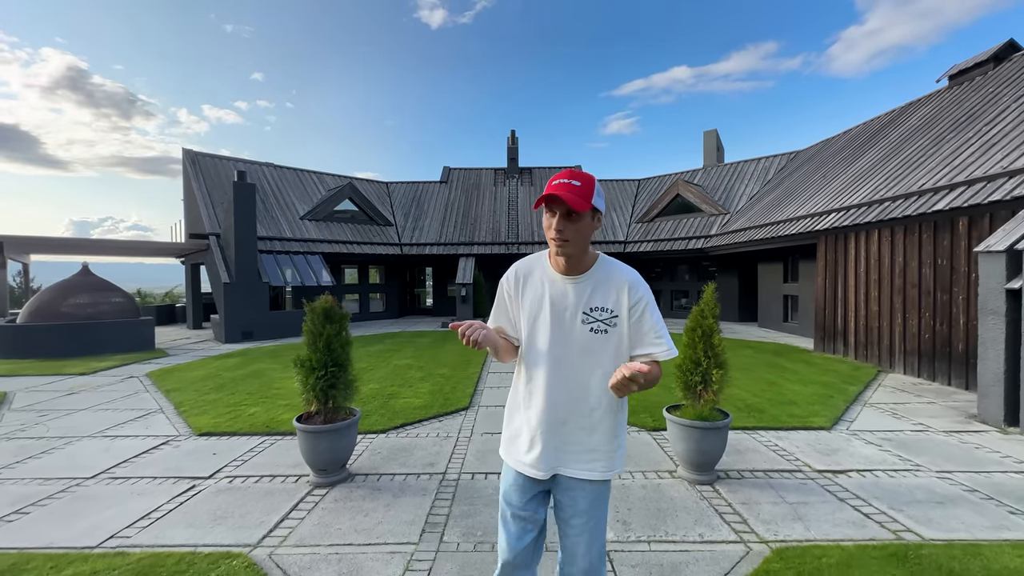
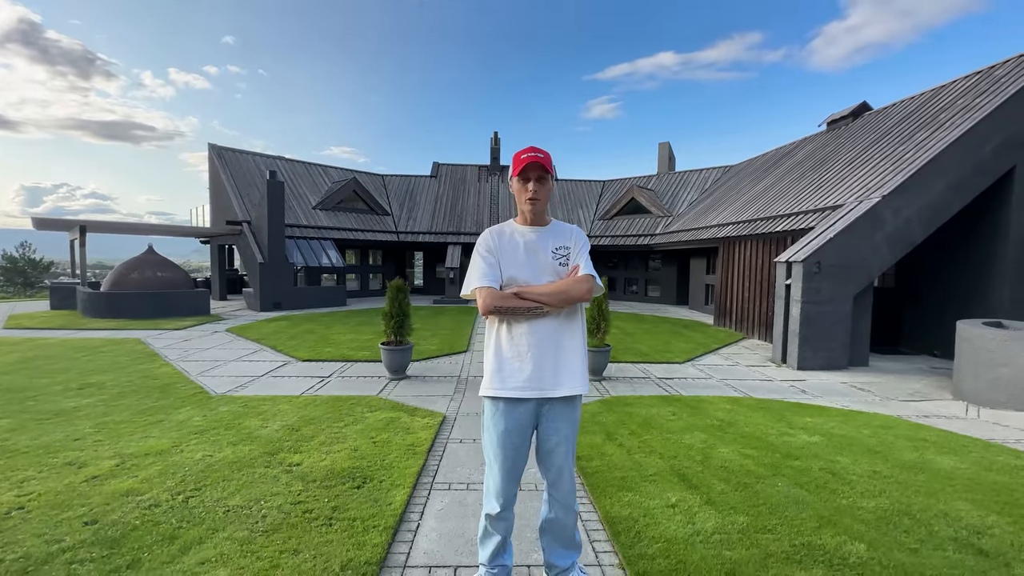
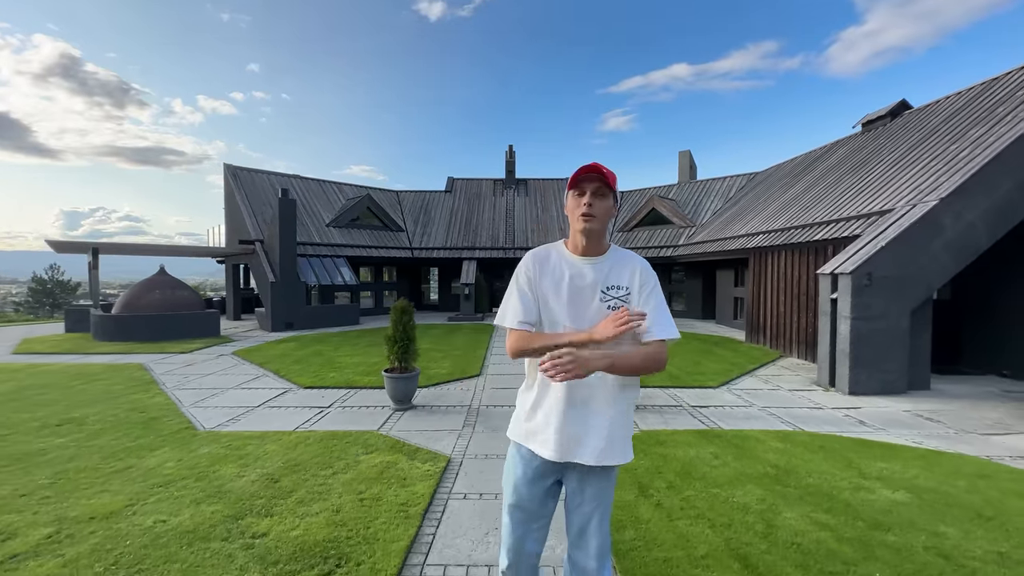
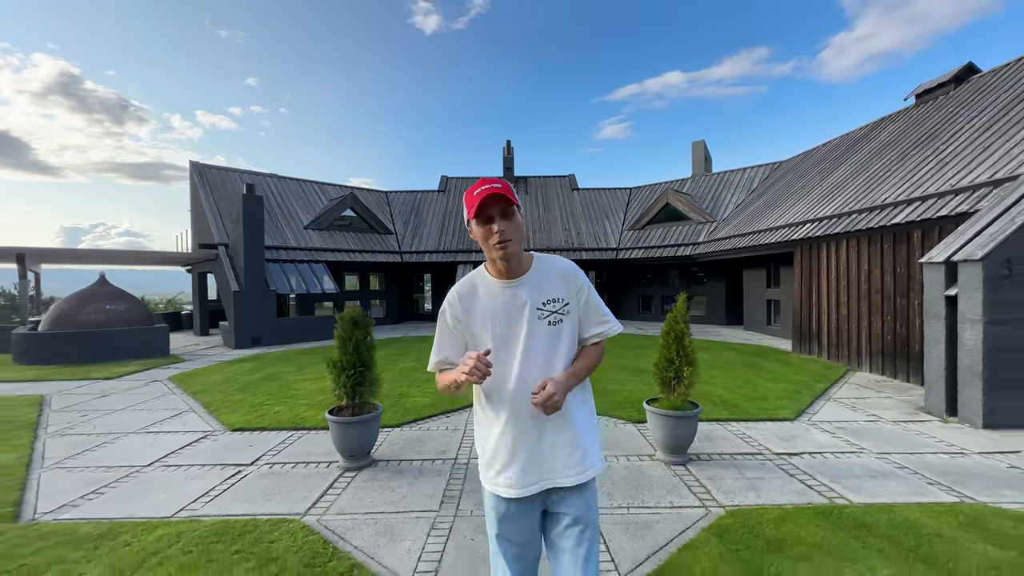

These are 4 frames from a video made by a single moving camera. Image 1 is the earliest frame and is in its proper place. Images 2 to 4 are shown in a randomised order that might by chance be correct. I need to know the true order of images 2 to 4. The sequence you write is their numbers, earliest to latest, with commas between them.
4, 3, 2
